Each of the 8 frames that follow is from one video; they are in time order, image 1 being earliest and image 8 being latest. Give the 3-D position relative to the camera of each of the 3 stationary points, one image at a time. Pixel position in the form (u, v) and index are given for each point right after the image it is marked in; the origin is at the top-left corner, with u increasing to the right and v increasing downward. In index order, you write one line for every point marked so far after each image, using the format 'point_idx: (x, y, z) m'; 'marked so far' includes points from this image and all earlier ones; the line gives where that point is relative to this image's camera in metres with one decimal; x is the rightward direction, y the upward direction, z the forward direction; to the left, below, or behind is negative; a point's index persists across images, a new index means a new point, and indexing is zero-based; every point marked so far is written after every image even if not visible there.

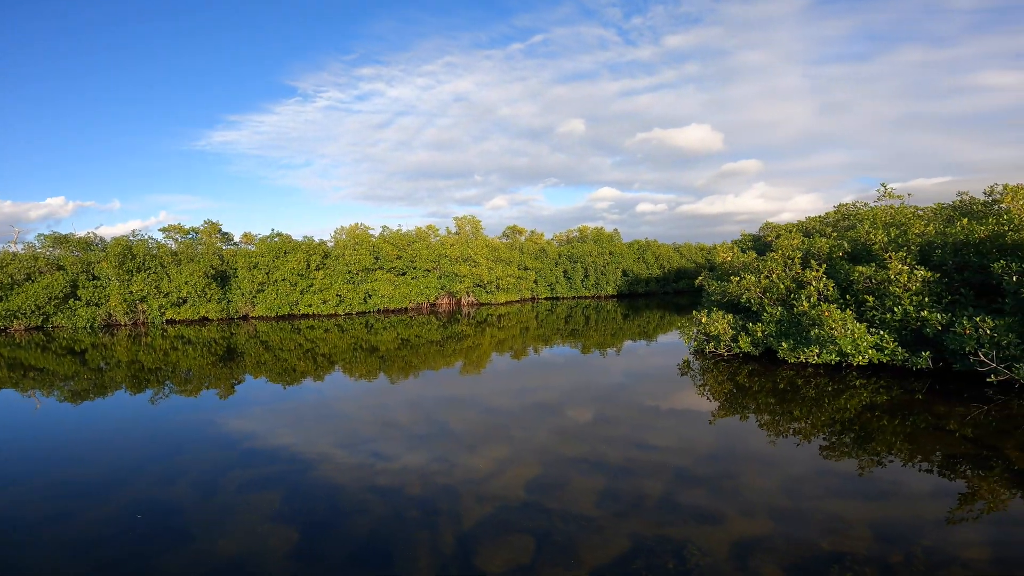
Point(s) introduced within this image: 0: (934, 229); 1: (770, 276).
0: (+11.5, +1.6, +13.8) m
1: (+11.2, +0.4, +18.8) m
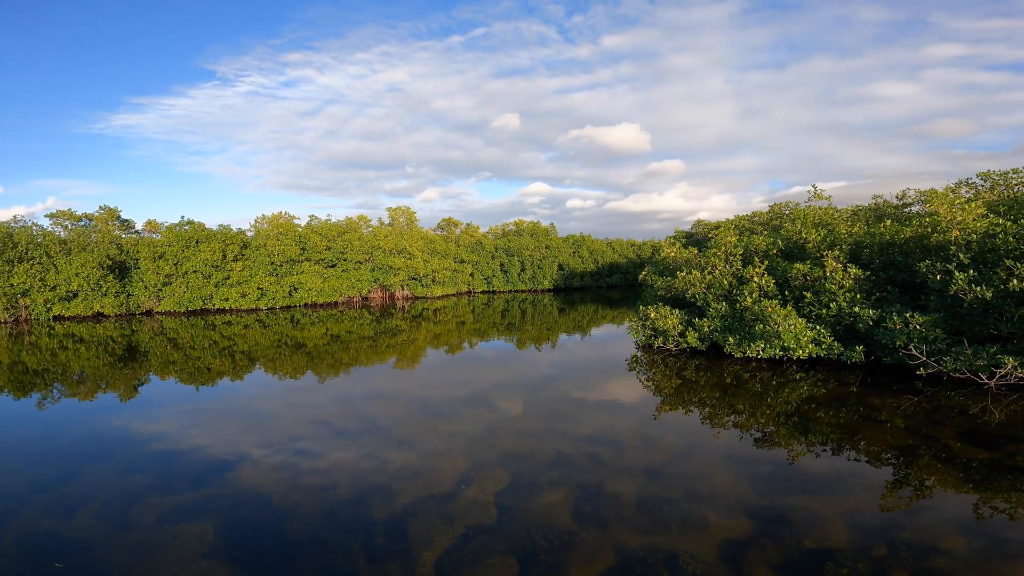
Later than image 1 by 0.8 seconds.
0: (+10.1, +1.6, +14.6) m
1: (+9.2, +0.6, +19.5) m
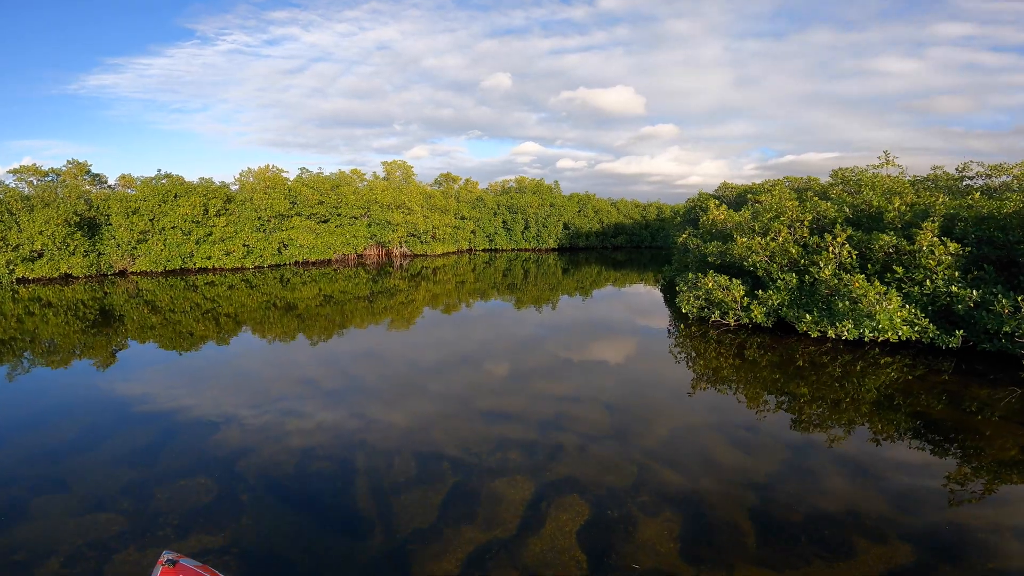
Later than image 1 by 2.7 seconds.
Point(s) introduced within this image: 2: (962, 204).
0: (+11.0, +2.3, +13.0) m
1: (+9.9, +1.6, +17.9) m
2: (+10.4, +2.0, +12.0) m
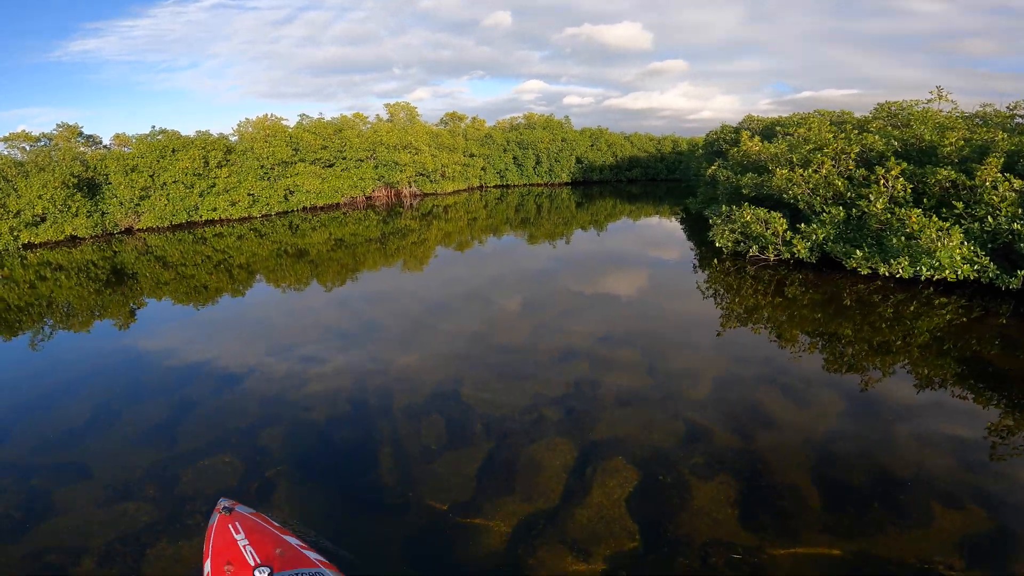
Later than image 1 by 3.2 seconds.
0: (+11.5, +3.5, +12.1) m
1: (+10.5, +3.3, +17.1) m
2: (+10.9, +3.1, +11.1) m
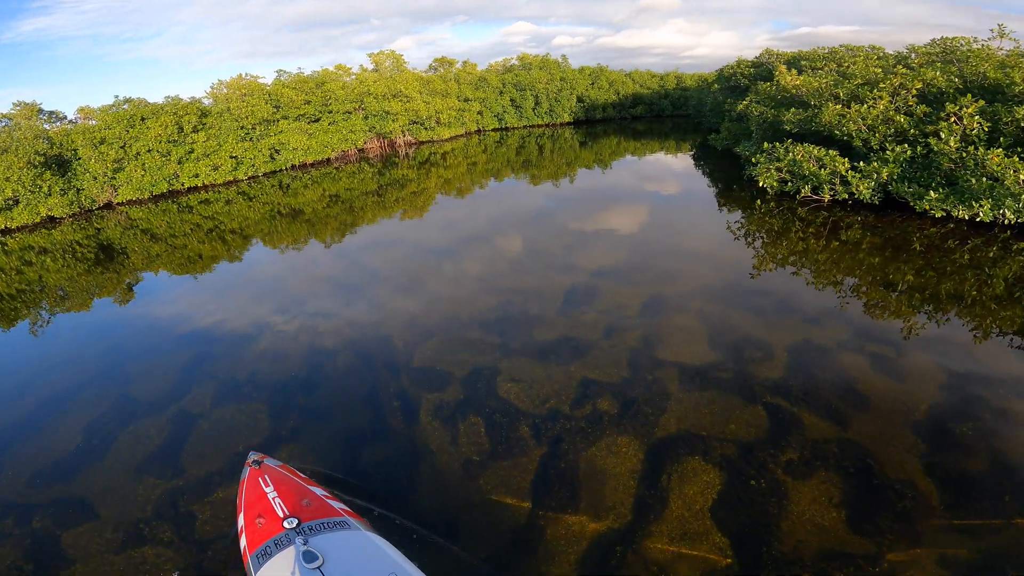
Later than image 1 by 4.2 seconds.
0: (+12.1, +4.6, +10.3) m
1: (+11.1, +4.8, +15.3) m
2: (+11.5, +4.1, +9.4) m
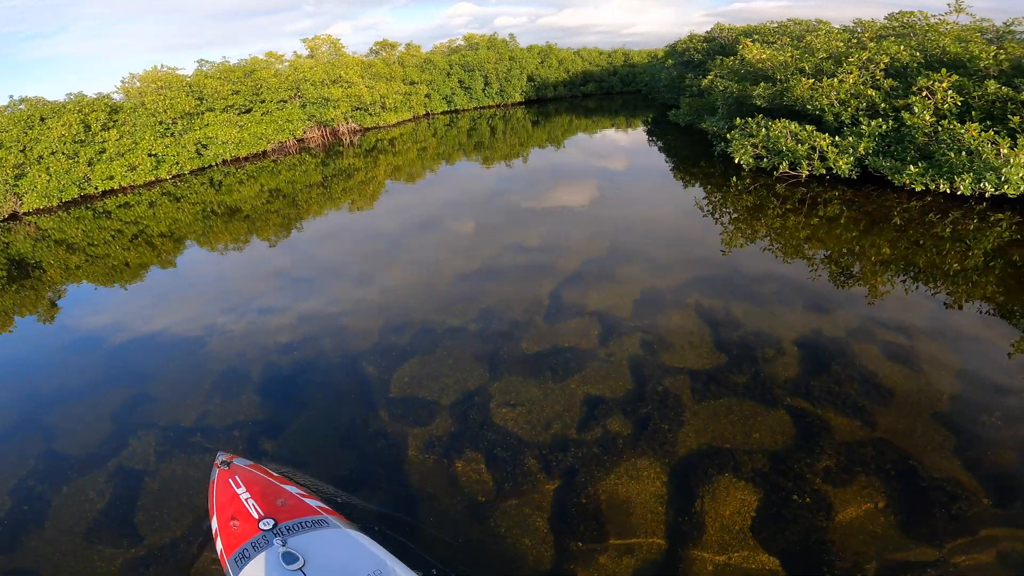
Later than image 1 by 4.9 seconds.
0: (+11.6, +5.2, +10.0) m
1: (+10.1, +5.4, +14.9) m
2: (+11.1, +4.6, +9.1) m
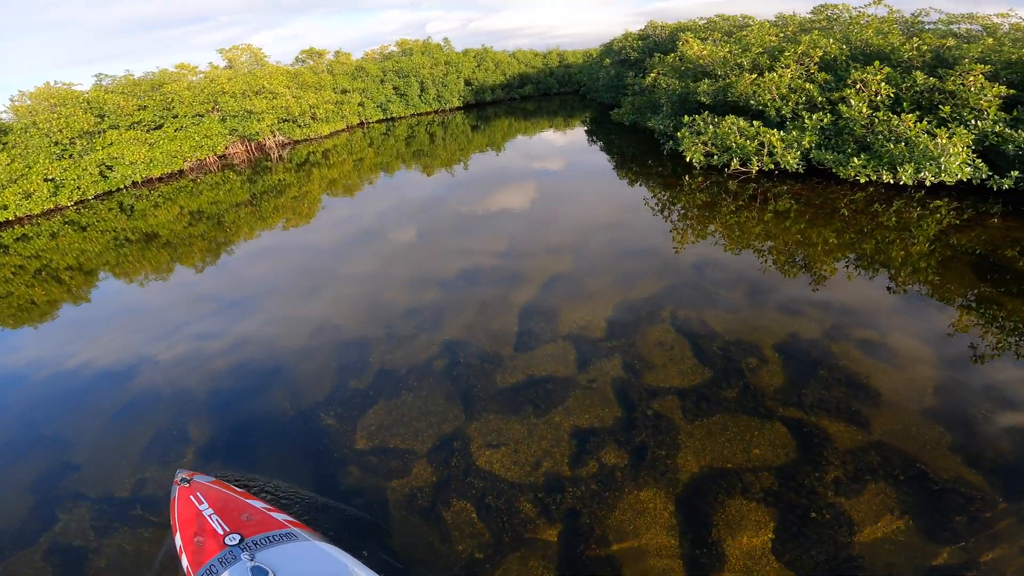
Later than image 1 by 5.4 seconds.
0: (+10.6, +5.6, +10.3) m
1: (+8.7, +5.7, +15.1) m
2: (+10.3, +5.1, +9.4) m
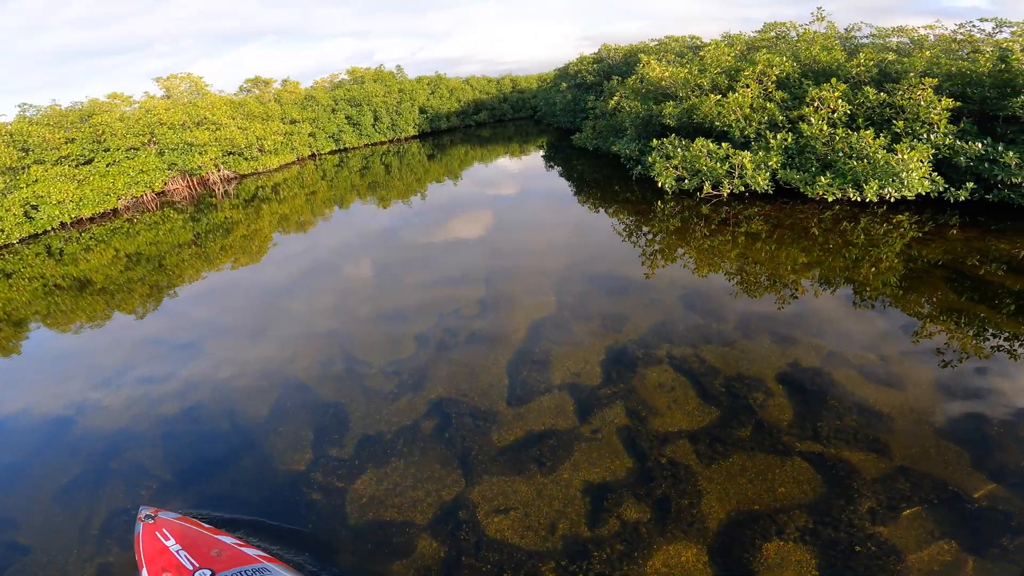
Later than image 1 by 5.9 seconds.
0: (+10.1, +5.5, +10.8) m
1: (+7.9, +5.3, +15.3) m
2: (+9.9, +4.9, +9.8) m
